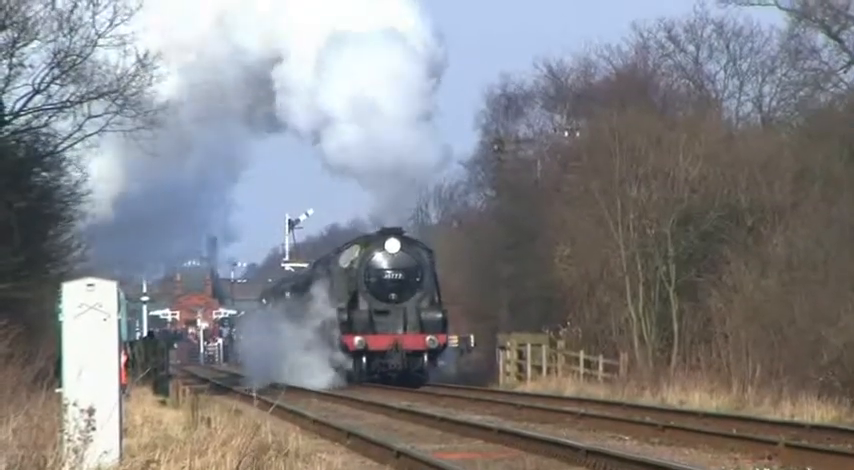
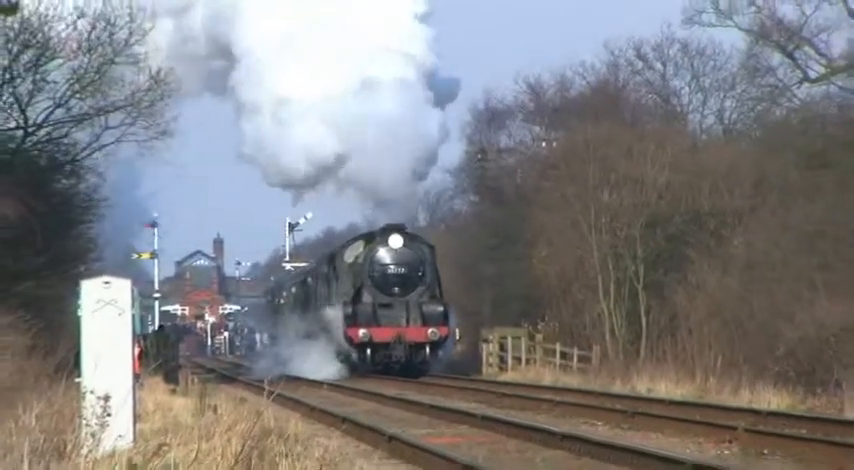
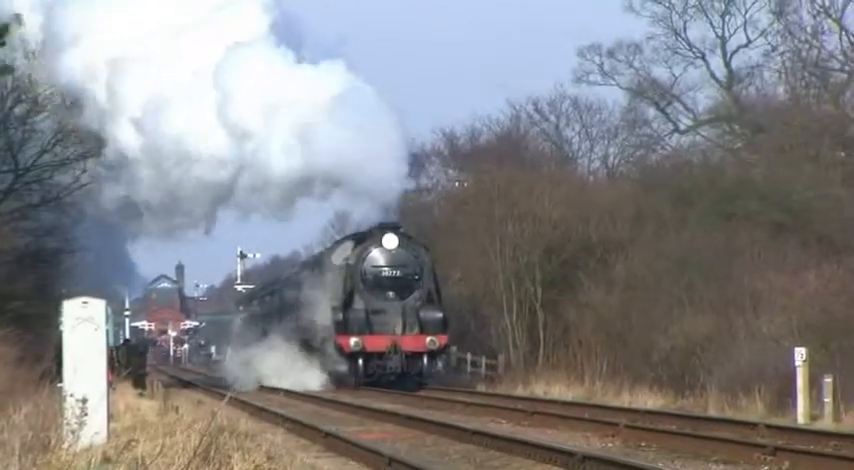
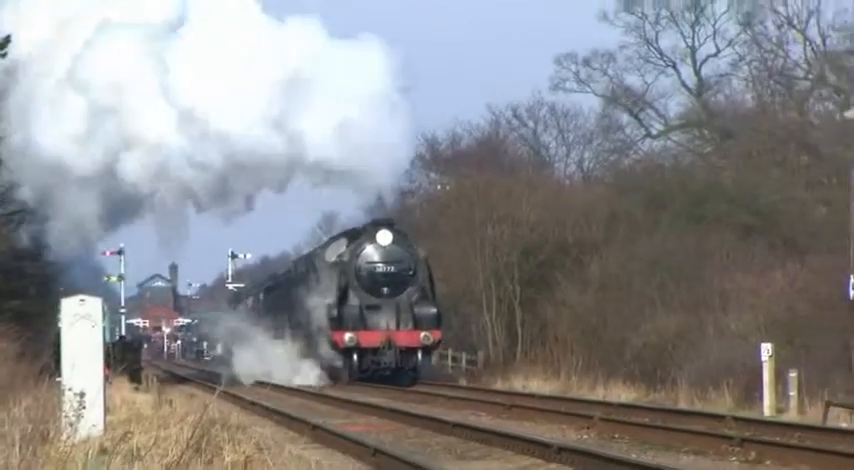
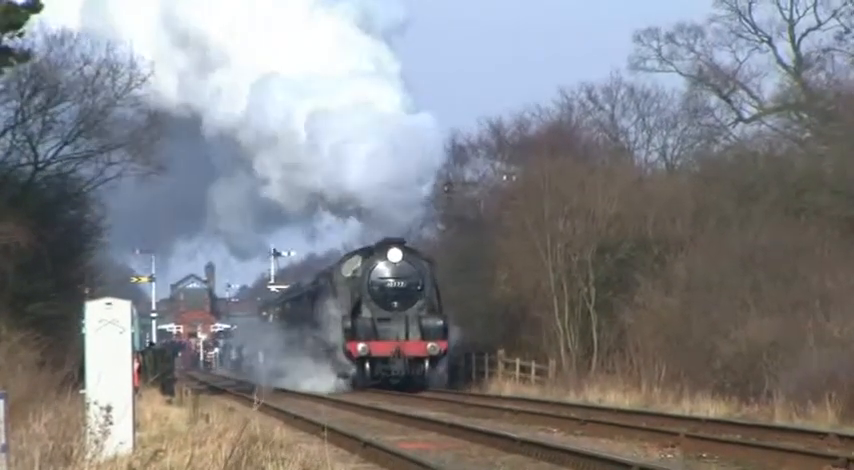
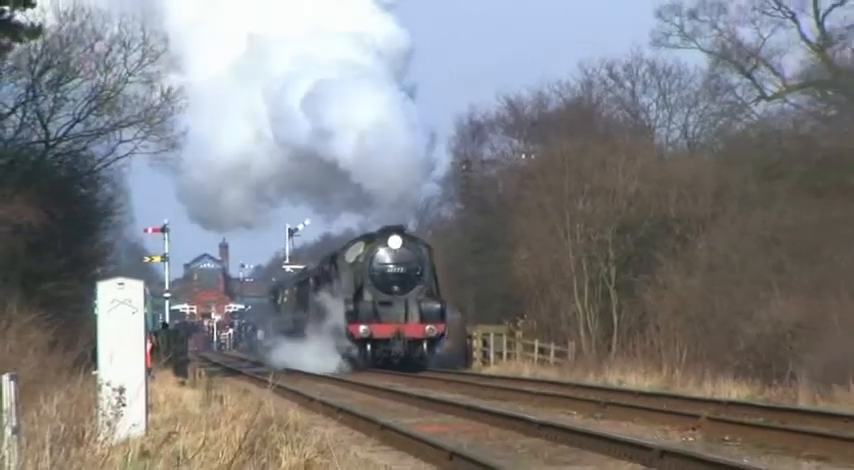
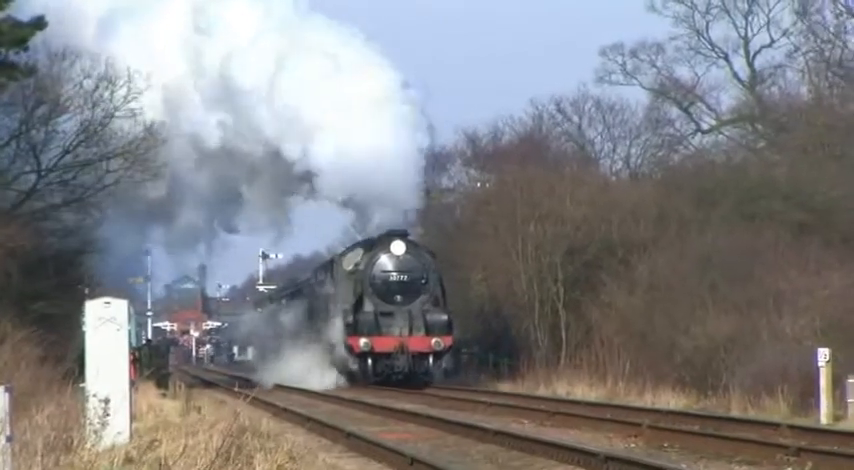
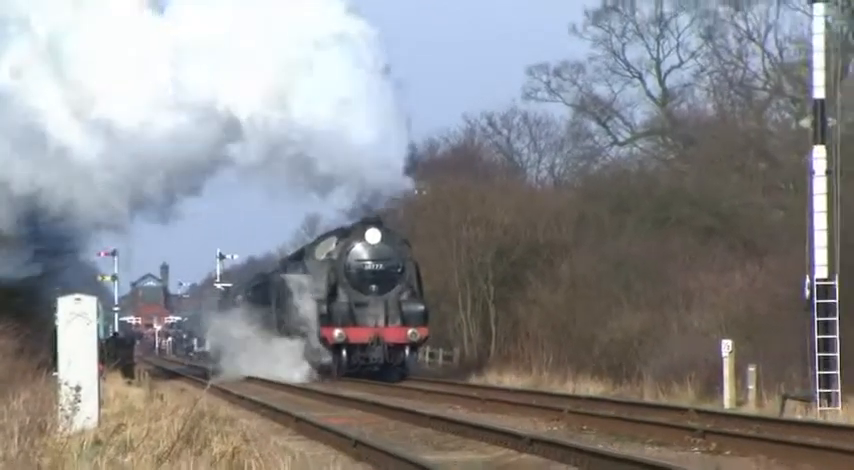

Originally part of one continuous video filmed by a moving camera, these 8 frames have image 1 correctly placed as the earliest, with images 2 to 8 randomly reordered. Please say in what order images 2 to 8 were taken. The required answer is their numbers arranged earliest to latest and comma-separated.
2, 6, 5, 7, 3, 4, 8
